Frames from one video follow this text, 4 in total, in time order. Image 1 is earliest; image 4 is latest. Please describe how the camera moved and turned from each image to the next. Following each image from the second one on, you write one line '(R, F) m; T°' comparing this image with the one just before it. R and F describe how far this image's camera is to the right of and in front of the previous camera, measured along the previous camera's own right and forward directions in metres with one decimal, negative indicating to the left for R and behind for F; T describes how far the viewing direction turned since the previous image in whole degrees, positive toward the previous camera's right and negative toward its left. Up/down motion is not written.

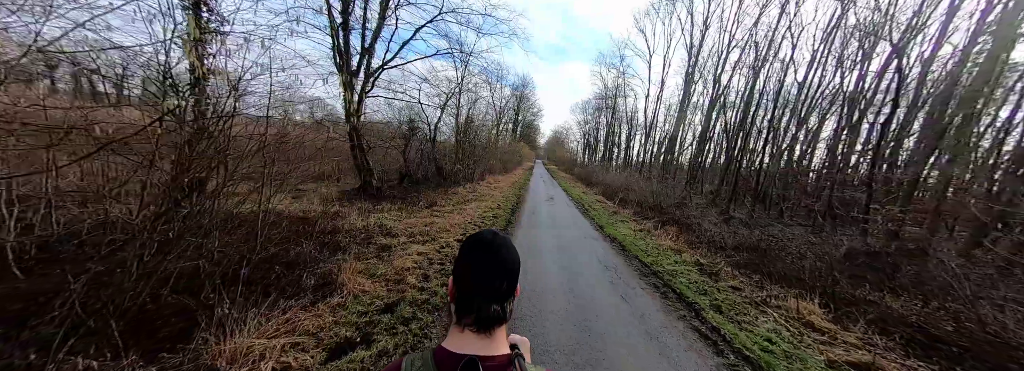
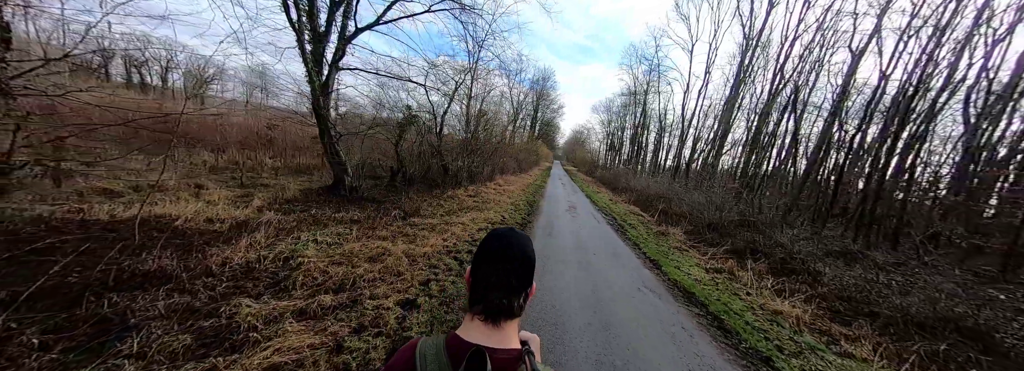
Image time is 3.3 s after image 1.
(+0.1, +2.6) m; -3°
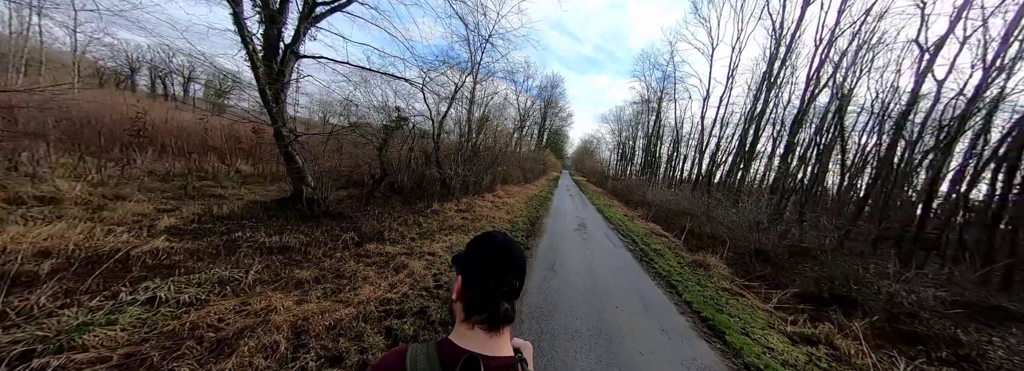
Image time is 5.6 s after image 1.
(+0.3, +1.6) m; -2°
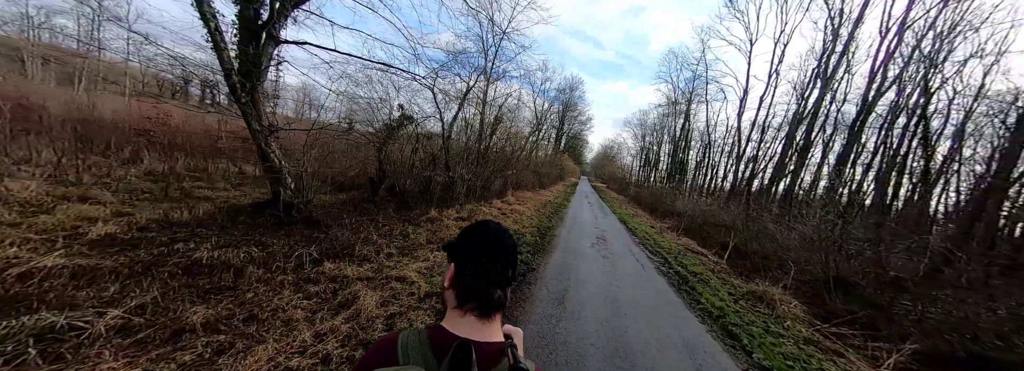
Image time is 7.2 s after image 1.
(+0.3, +1.2) m; -4°
